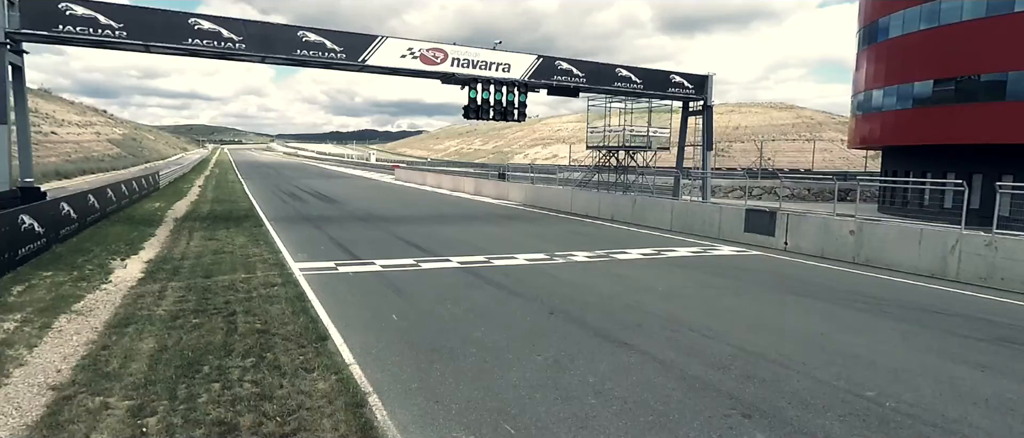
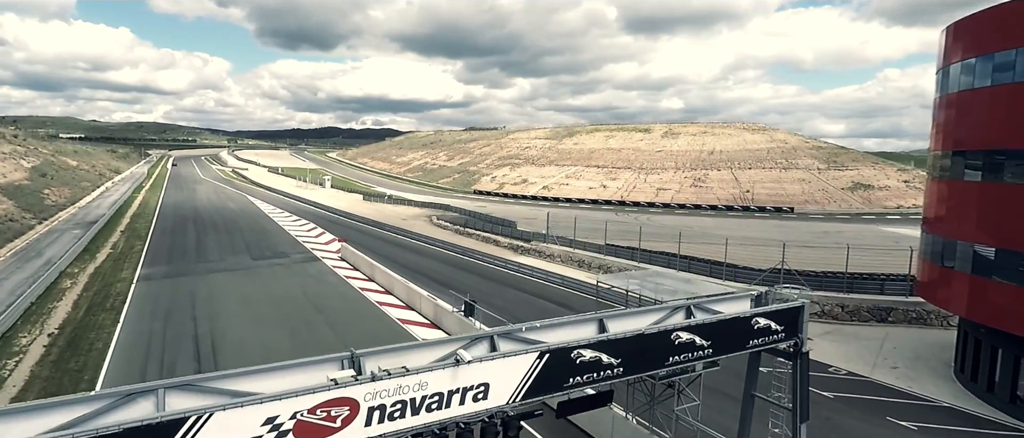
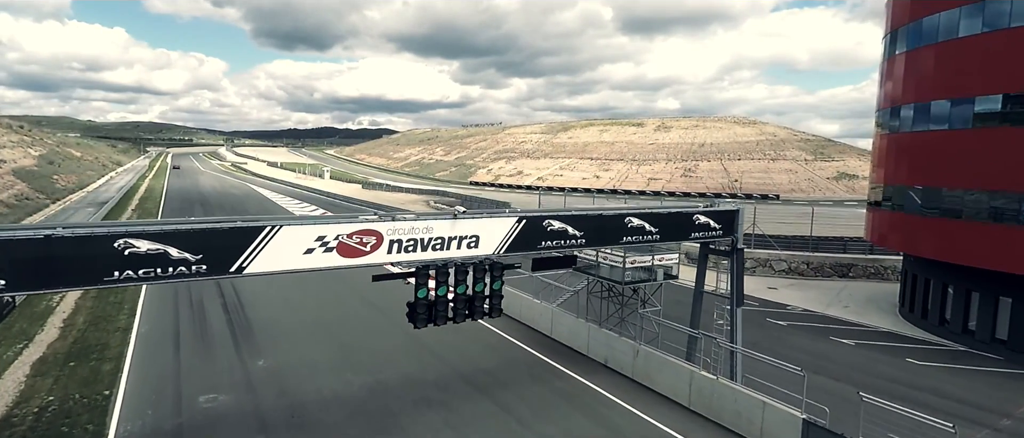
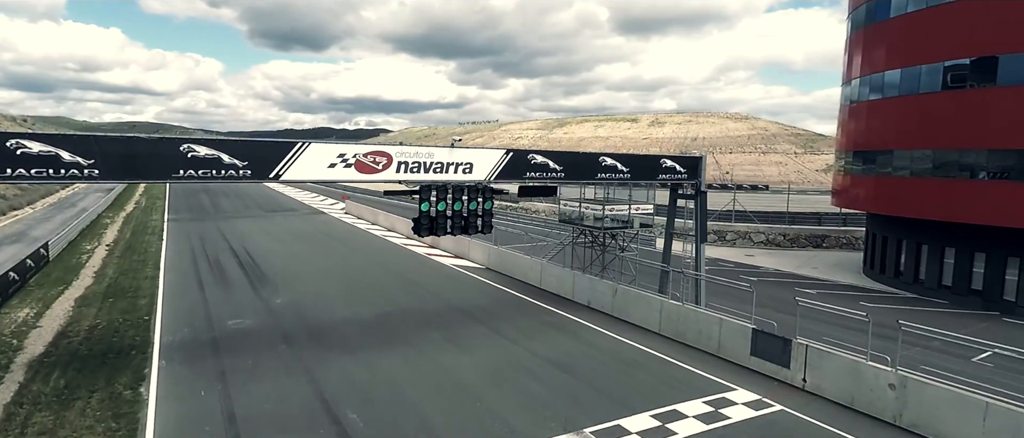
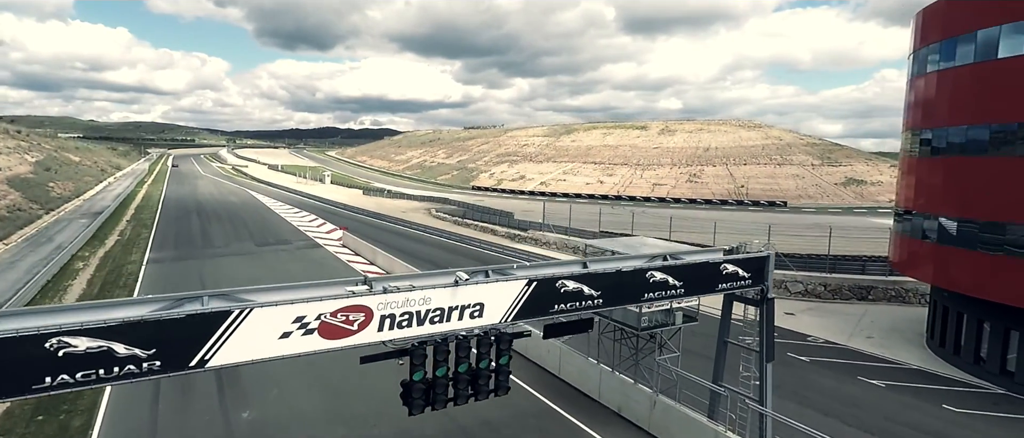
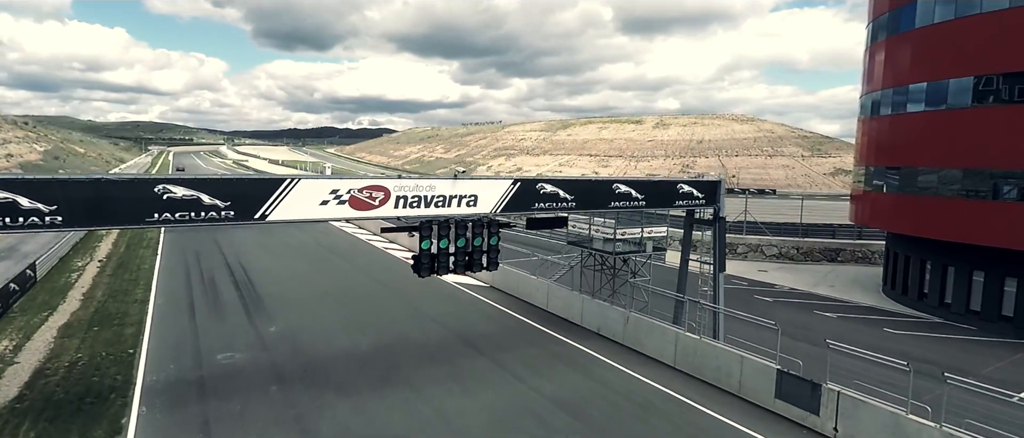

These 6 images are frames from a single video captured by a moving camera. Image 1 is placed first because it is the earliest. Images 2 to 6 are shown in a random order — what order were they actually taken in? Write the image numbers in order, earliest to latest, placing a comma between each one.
4, 6, 3, 5, 2
